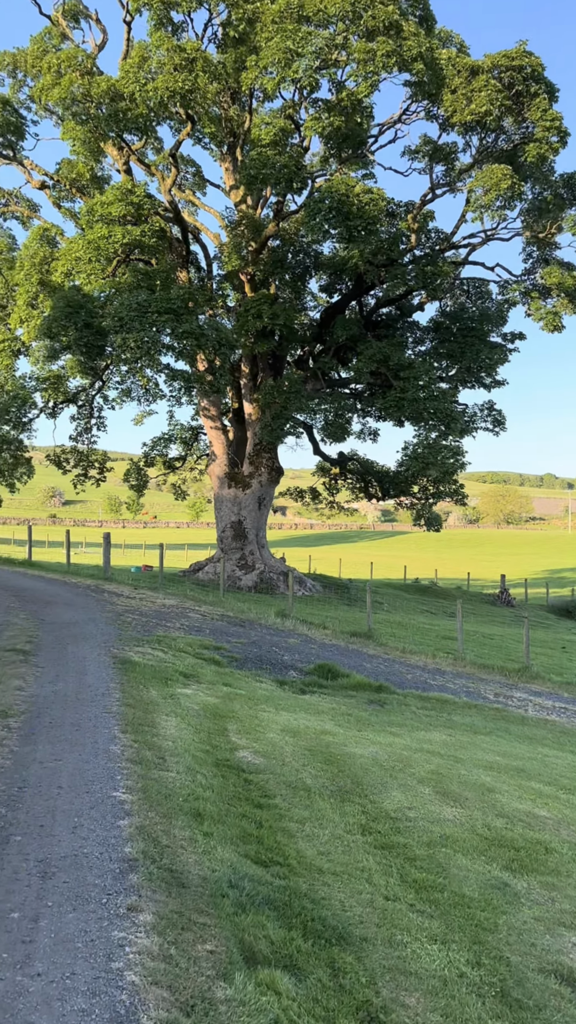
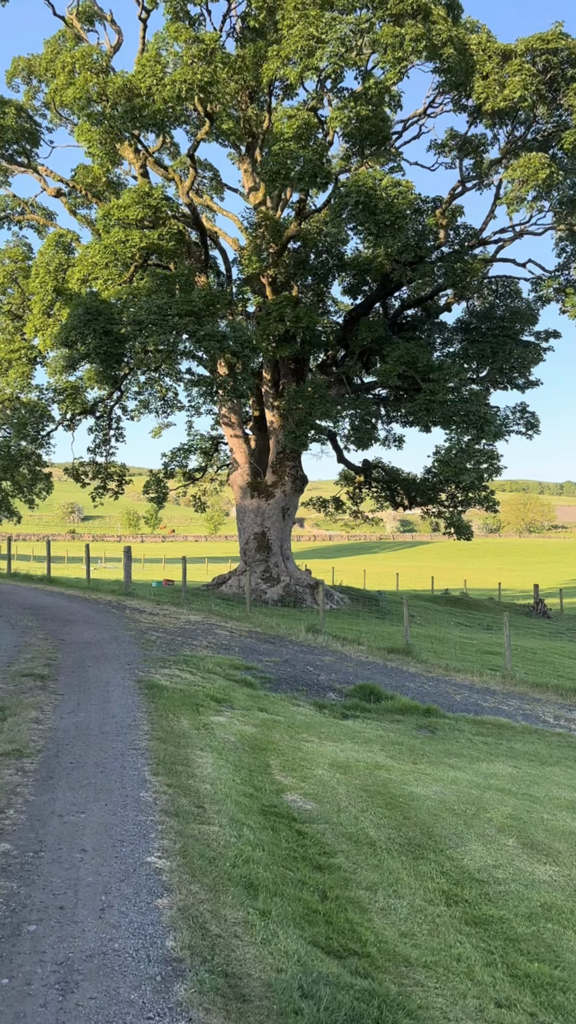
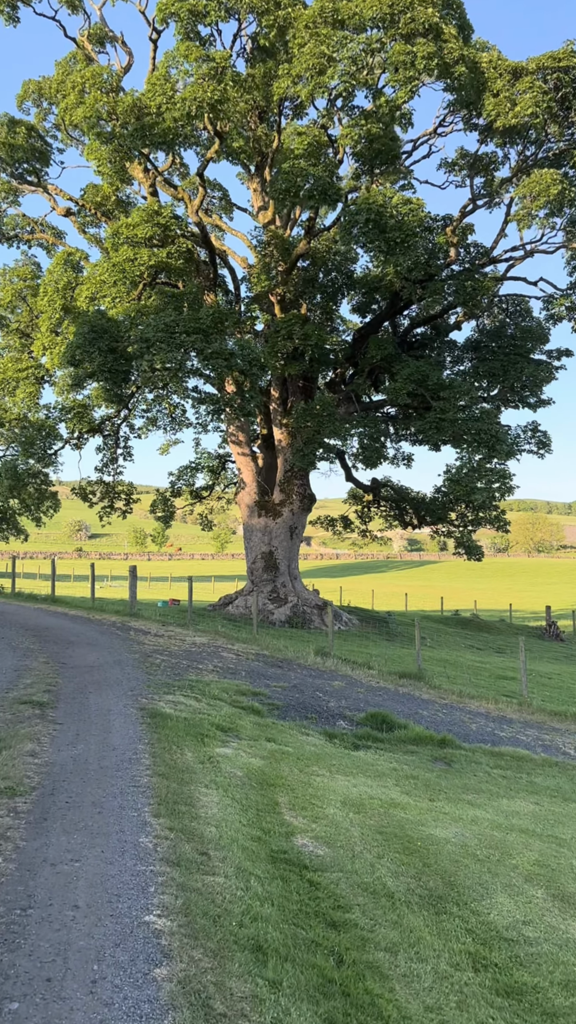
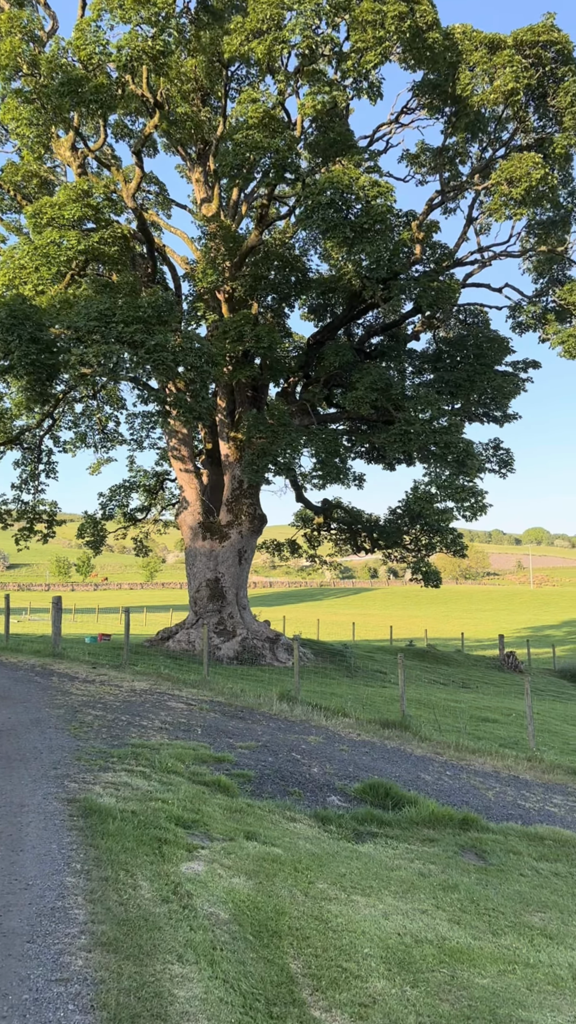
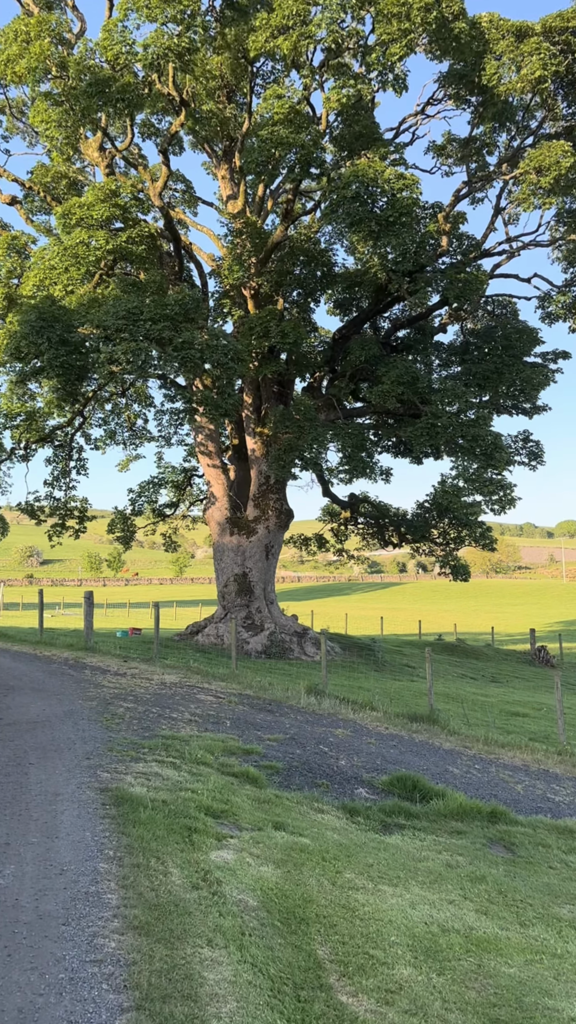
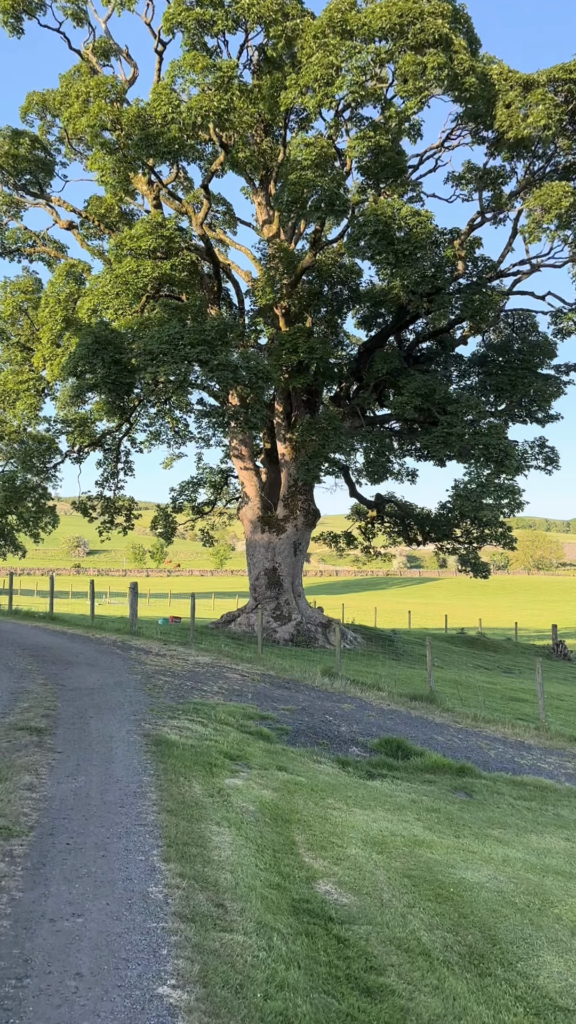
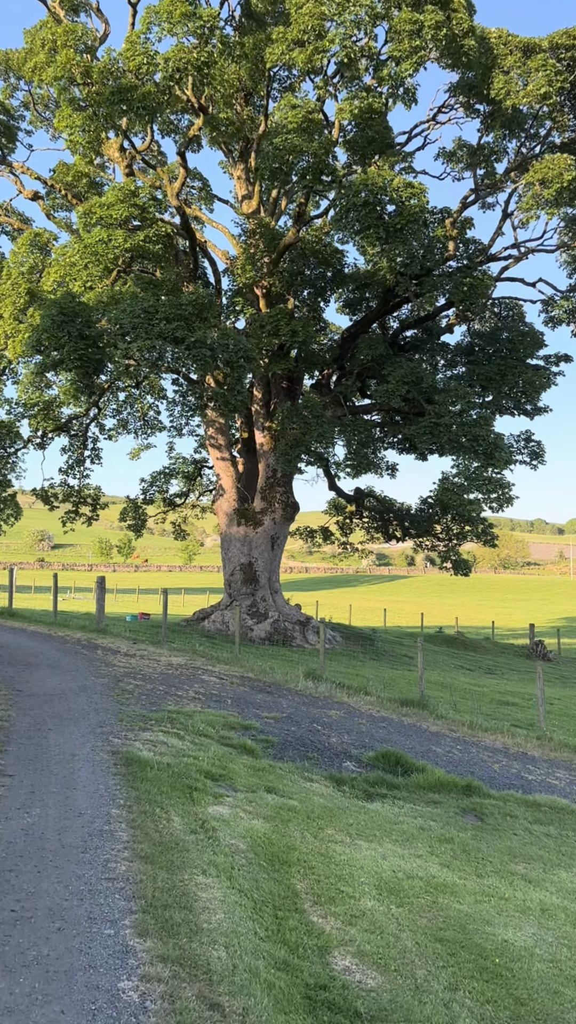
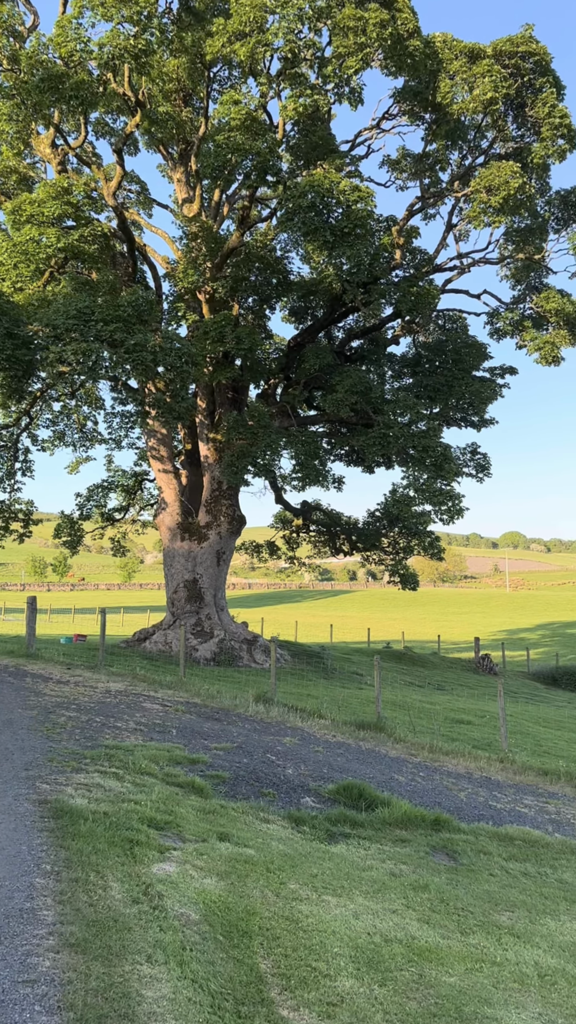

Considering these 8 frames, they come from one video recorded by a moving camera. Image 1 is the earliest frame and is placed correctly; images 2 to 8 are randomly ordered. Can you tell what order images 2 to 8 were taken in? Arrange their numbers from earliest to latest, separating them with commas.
2, 3, 6, 7, 5, 4, 8
